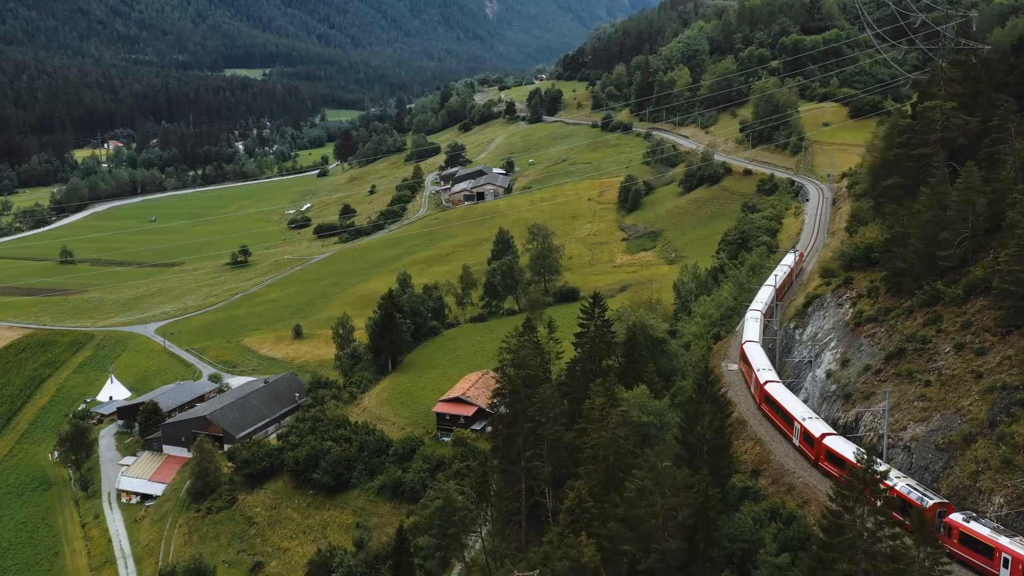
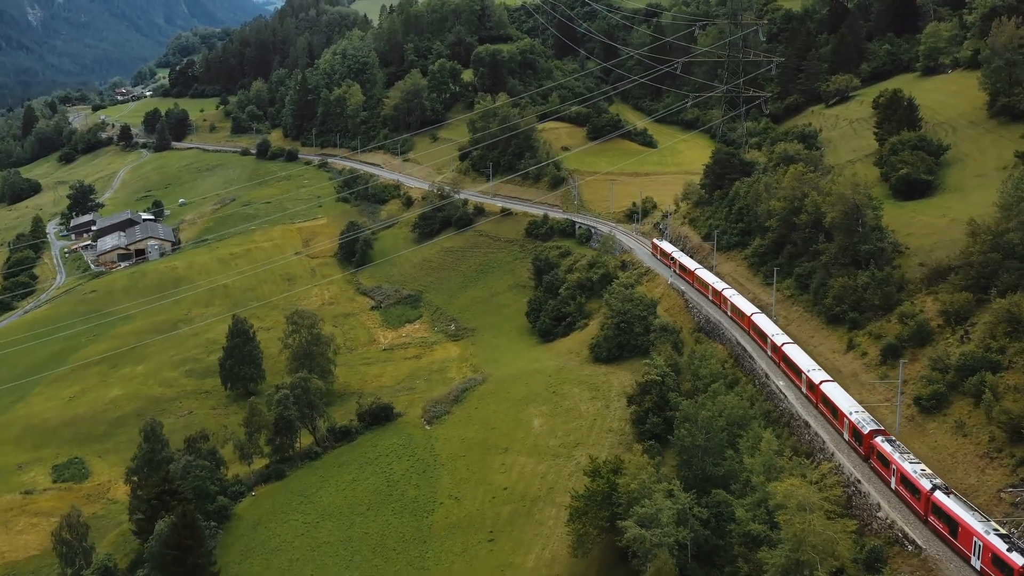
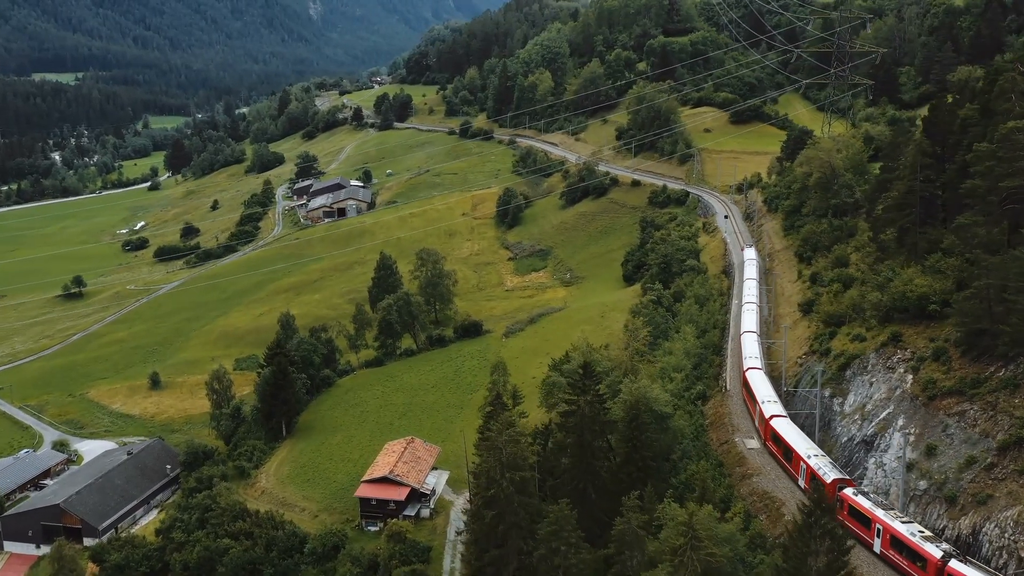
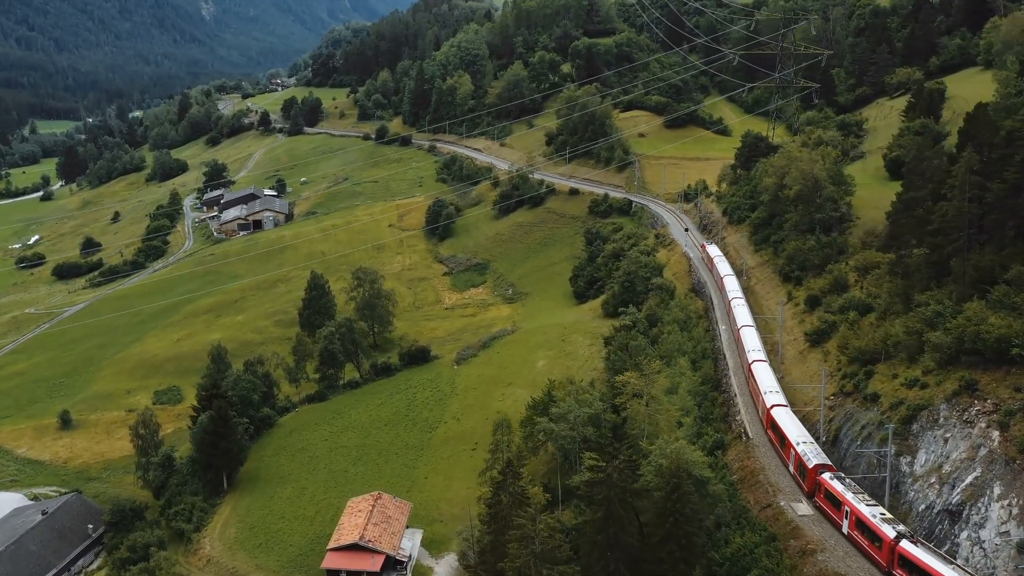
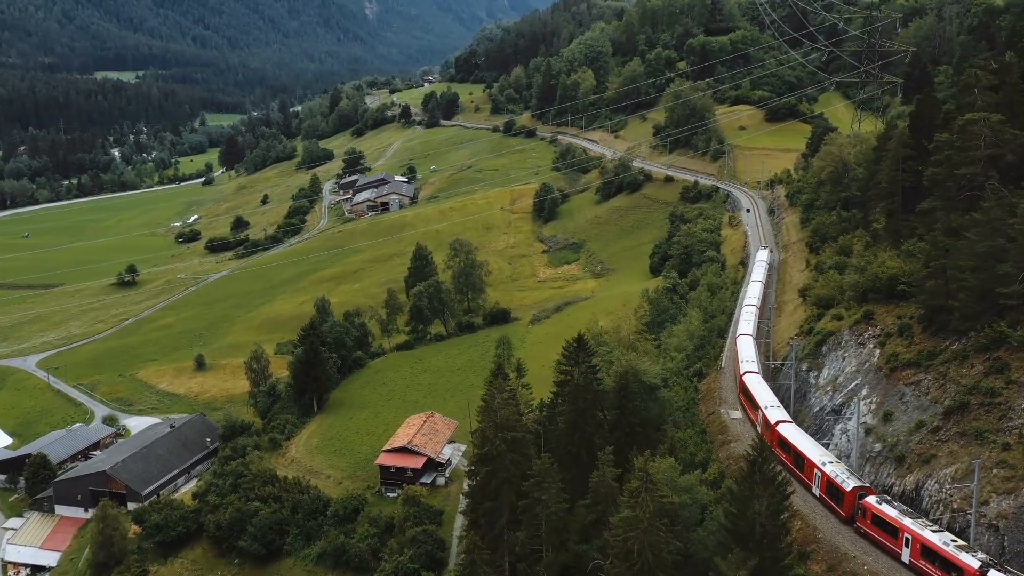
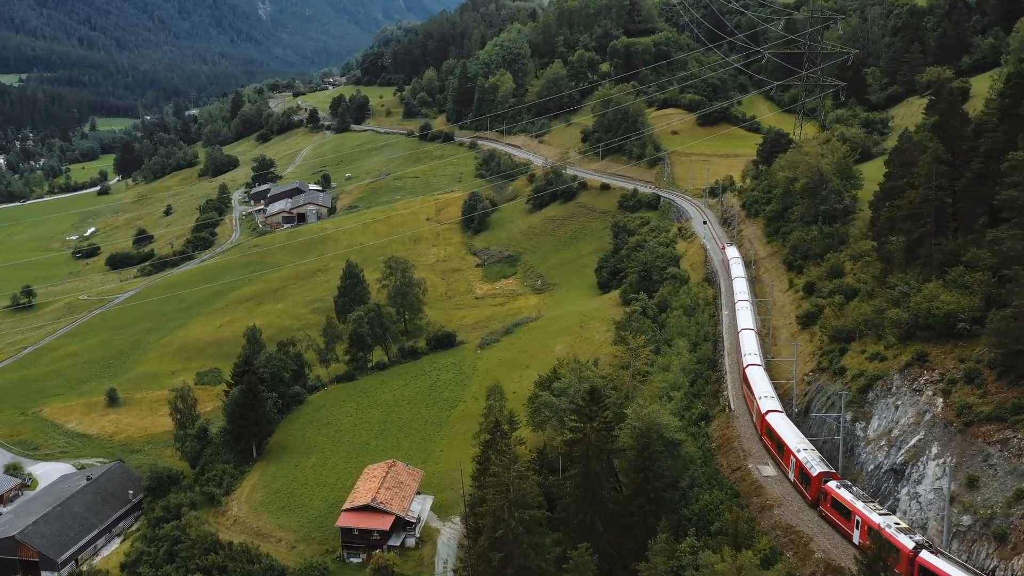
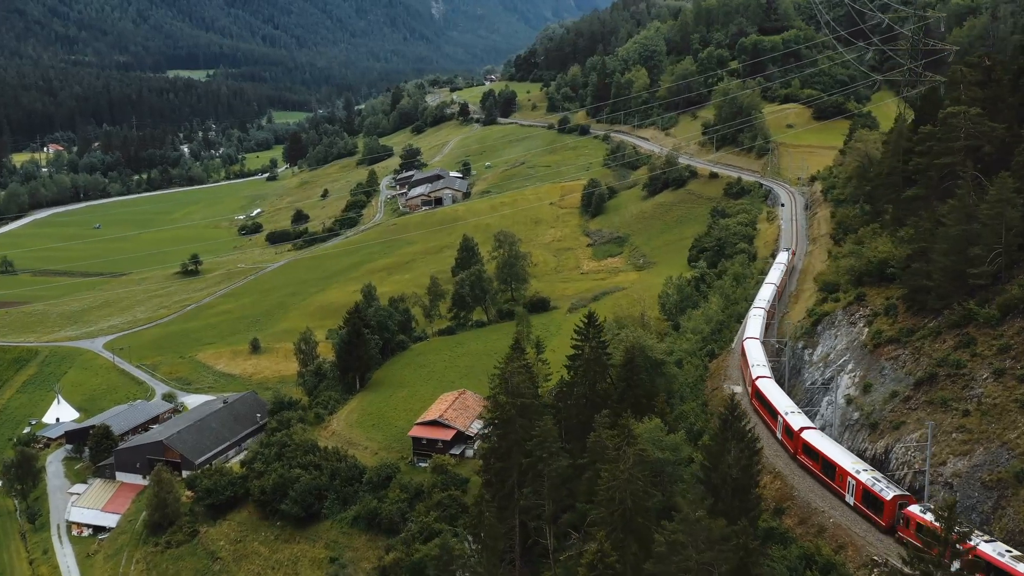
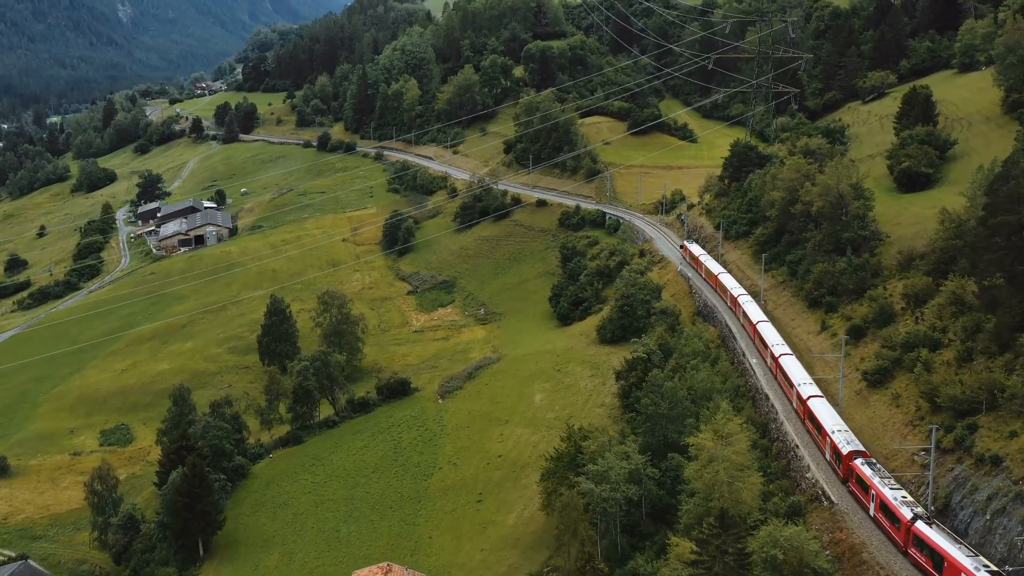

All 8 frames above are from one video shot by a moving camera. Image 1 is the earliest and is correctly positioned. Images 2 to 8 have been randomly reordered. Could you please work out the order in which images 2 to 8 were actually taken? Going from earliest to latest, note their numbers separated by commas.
7, 5, 3, 6, 4, 8, 2
